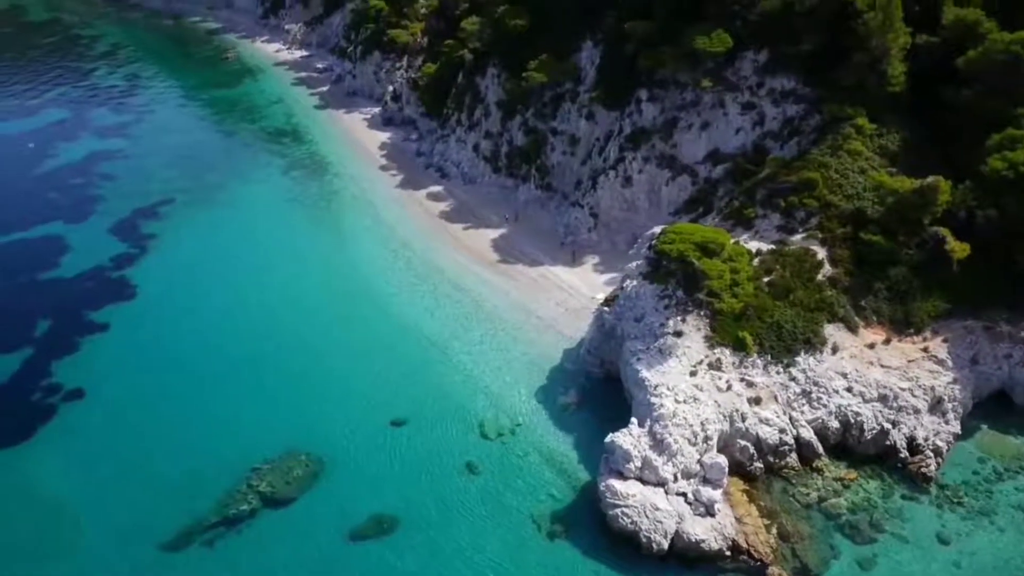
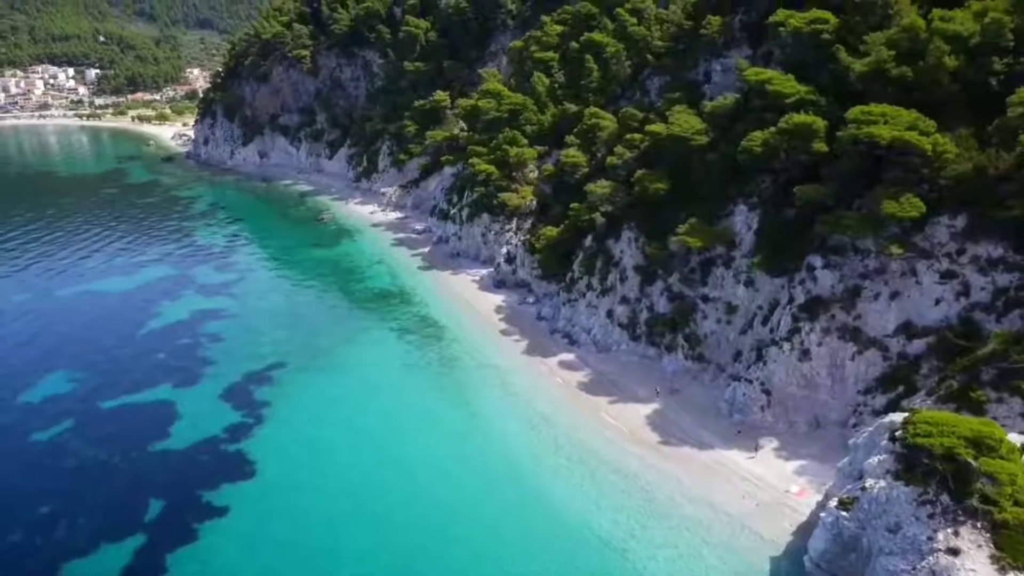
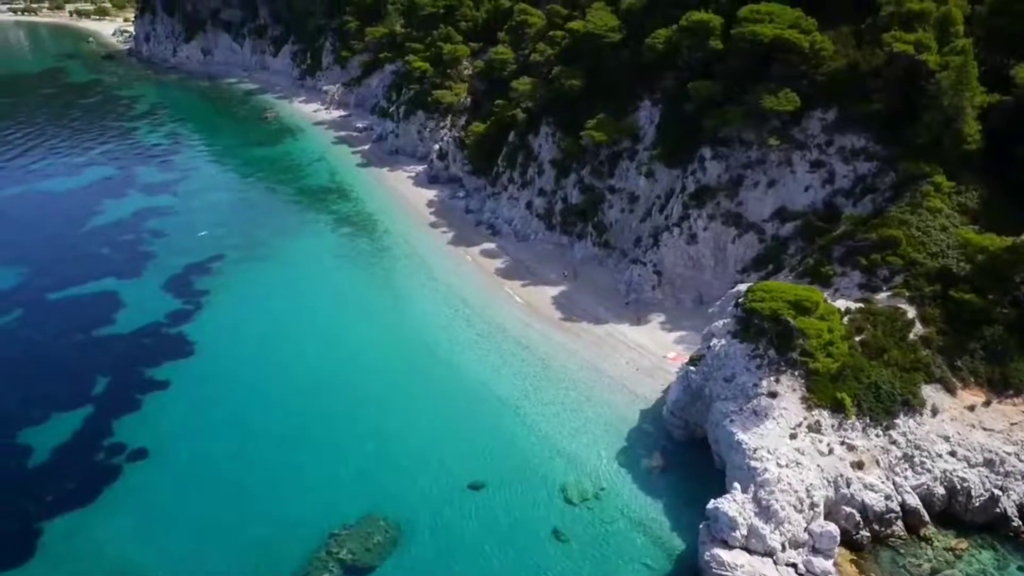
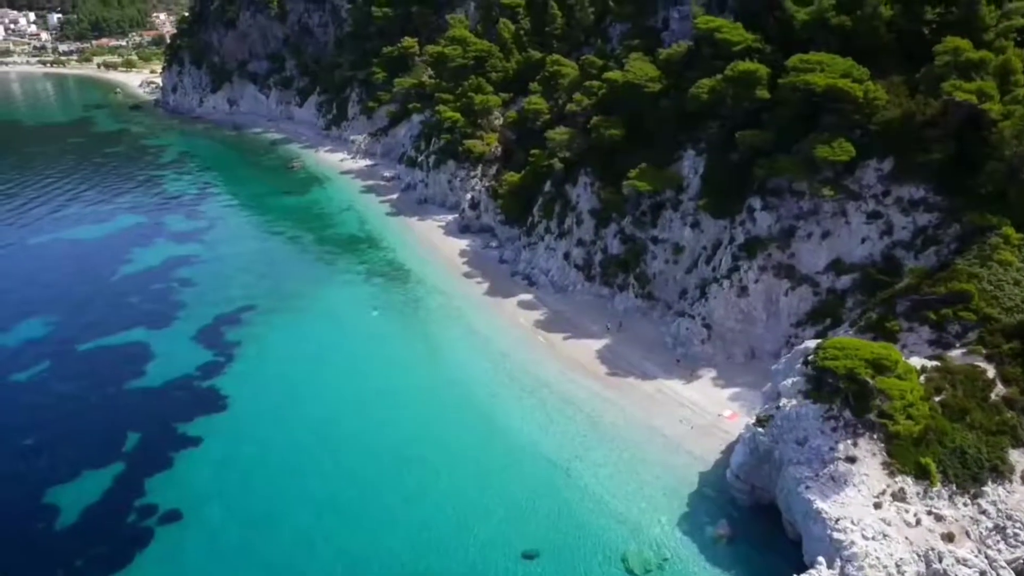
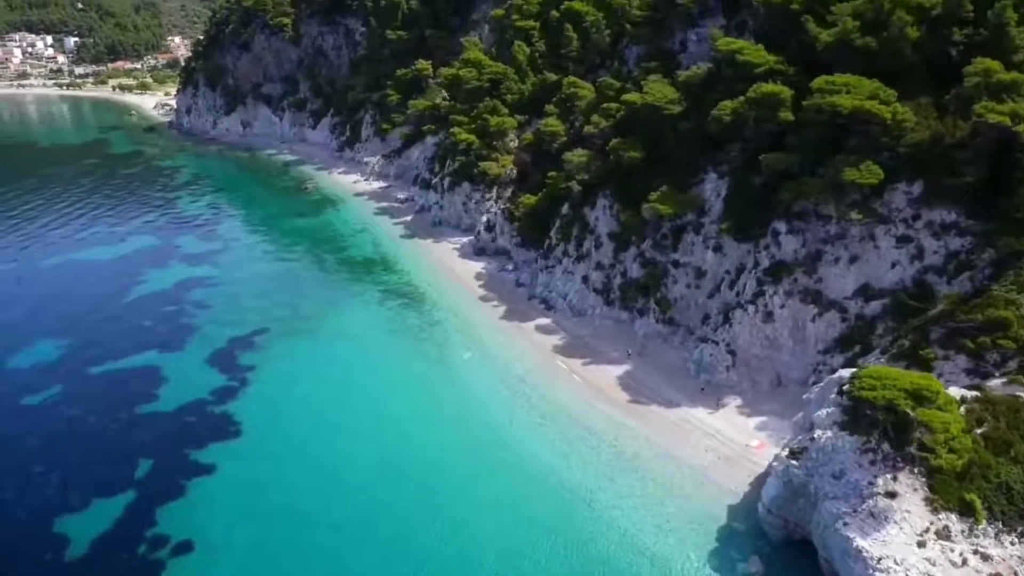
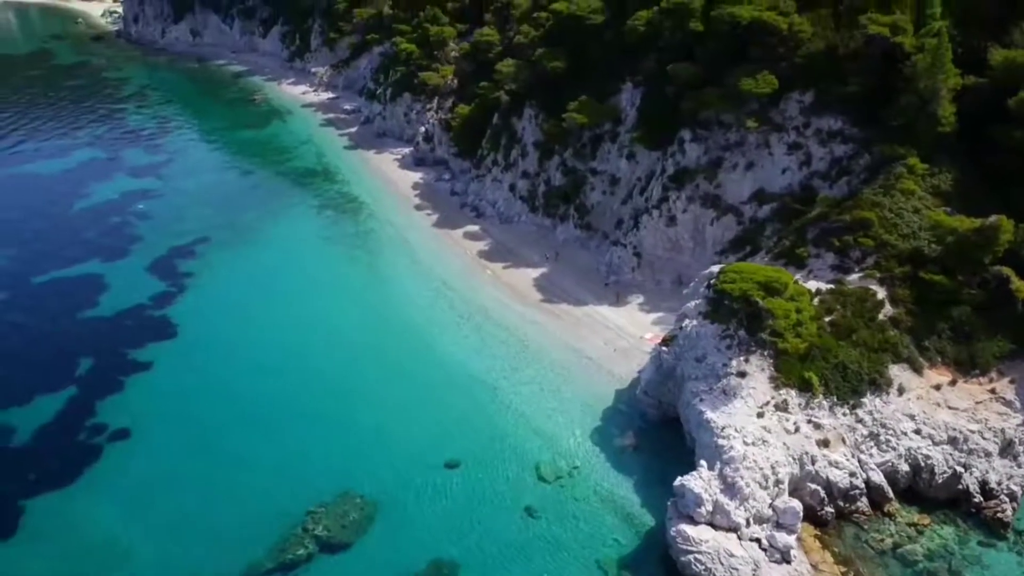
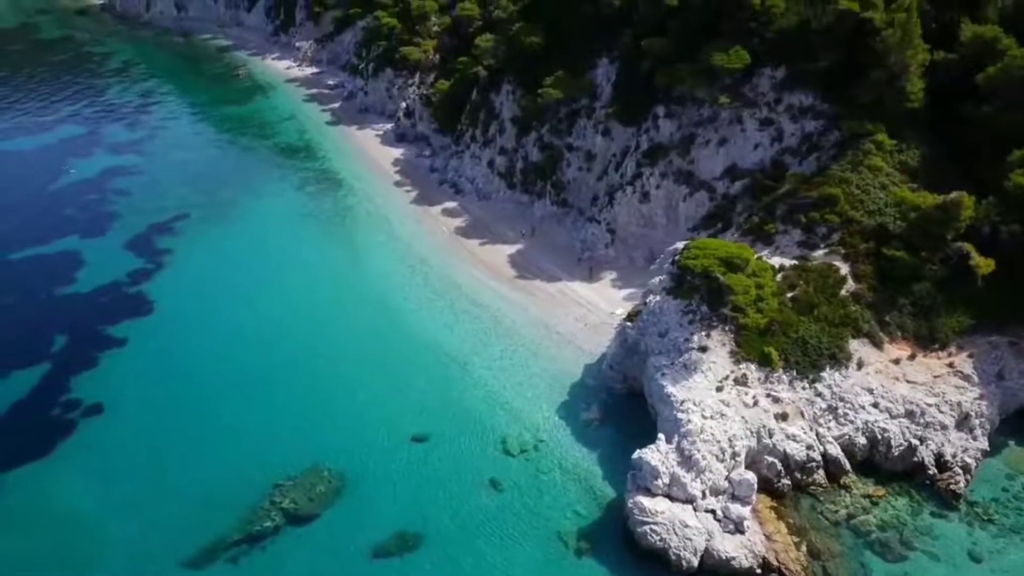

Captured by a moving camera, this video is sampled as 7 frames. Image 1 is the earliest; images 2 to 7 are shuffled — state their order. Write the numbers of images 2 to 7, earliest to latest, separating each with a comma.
7, 6, 3, 4, 5, 2
